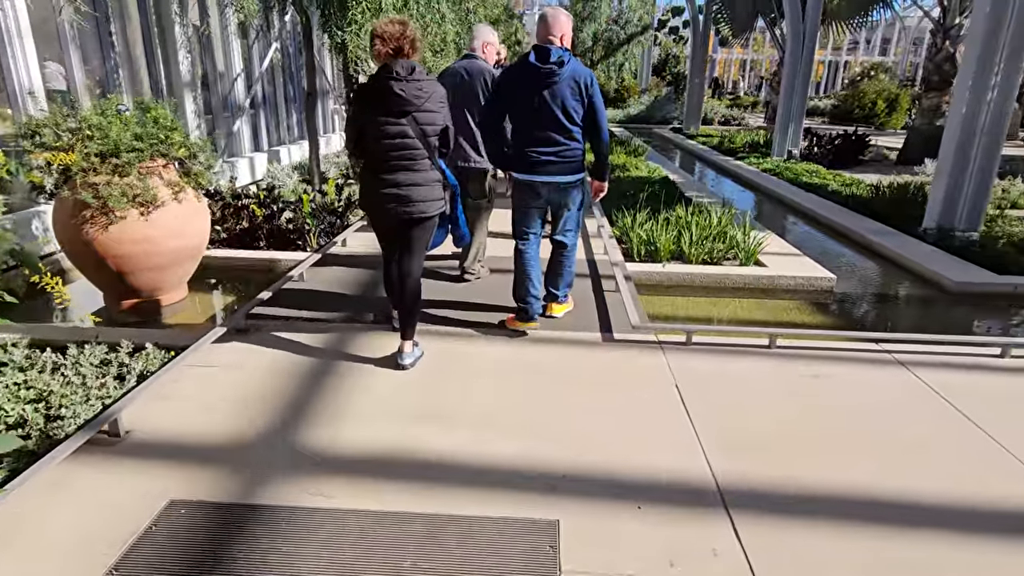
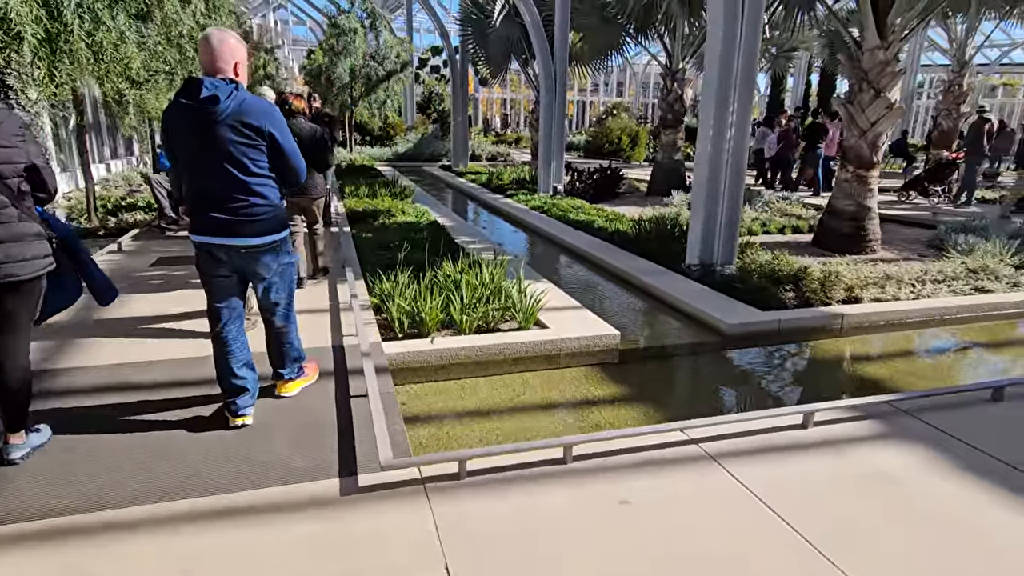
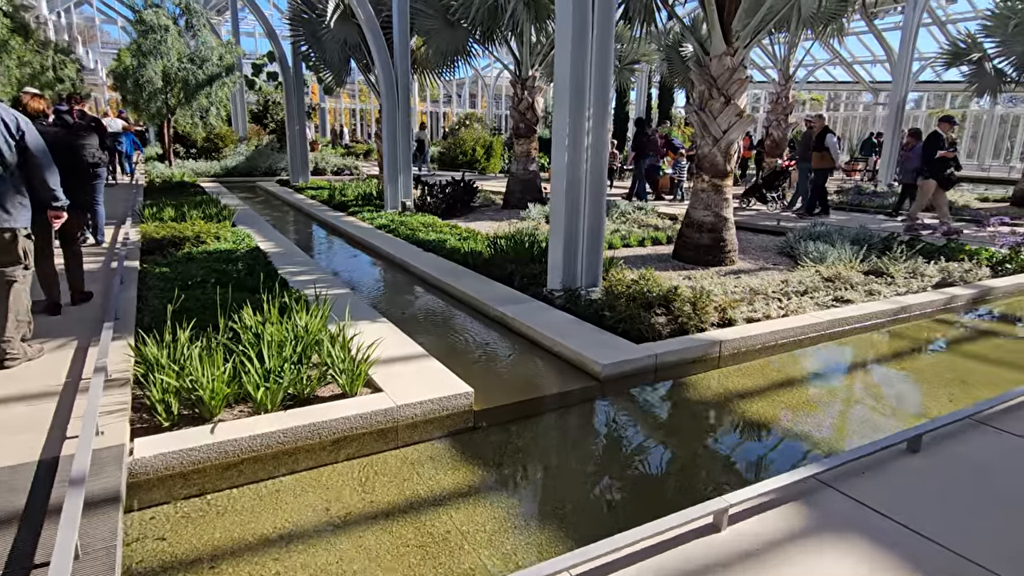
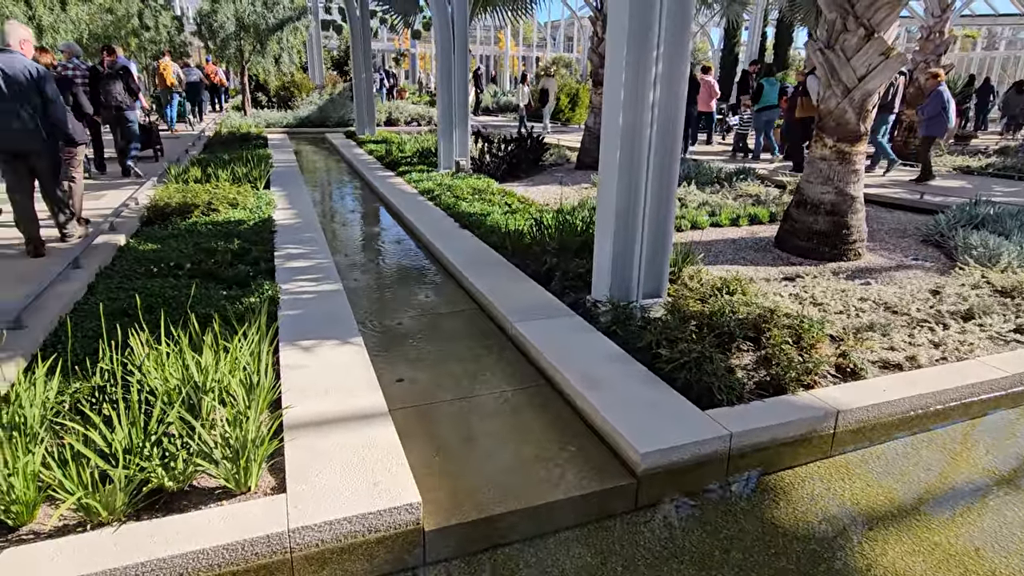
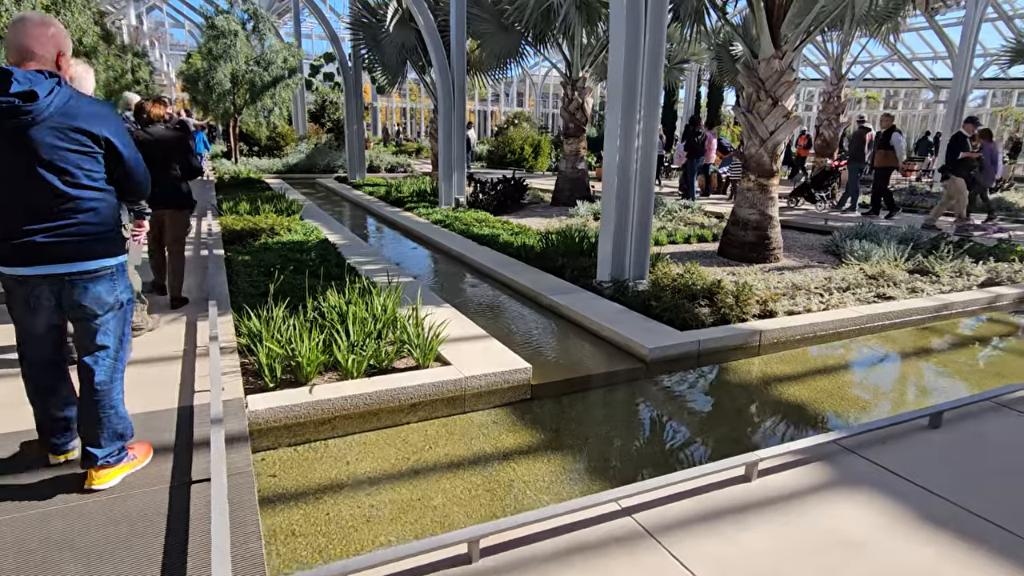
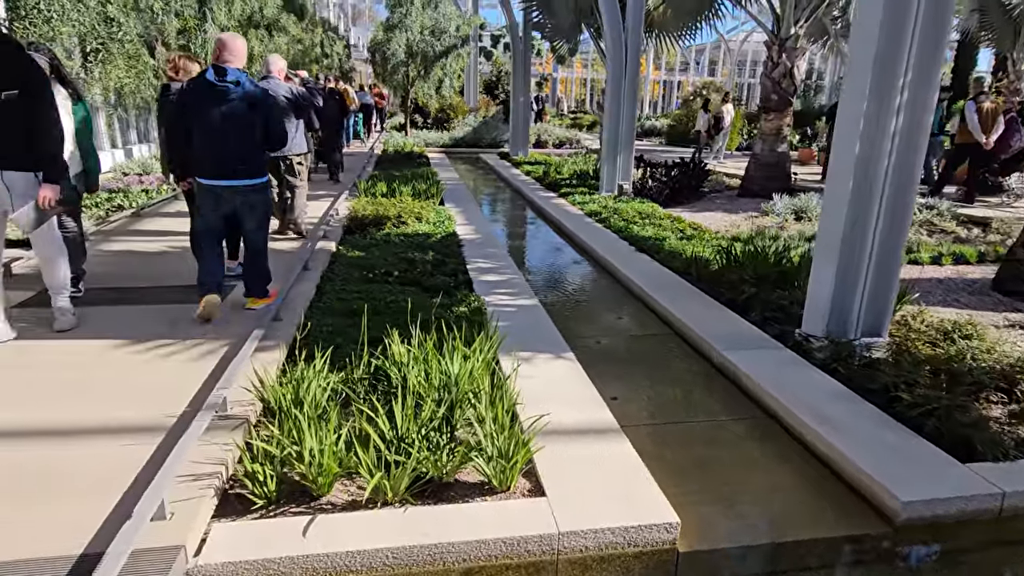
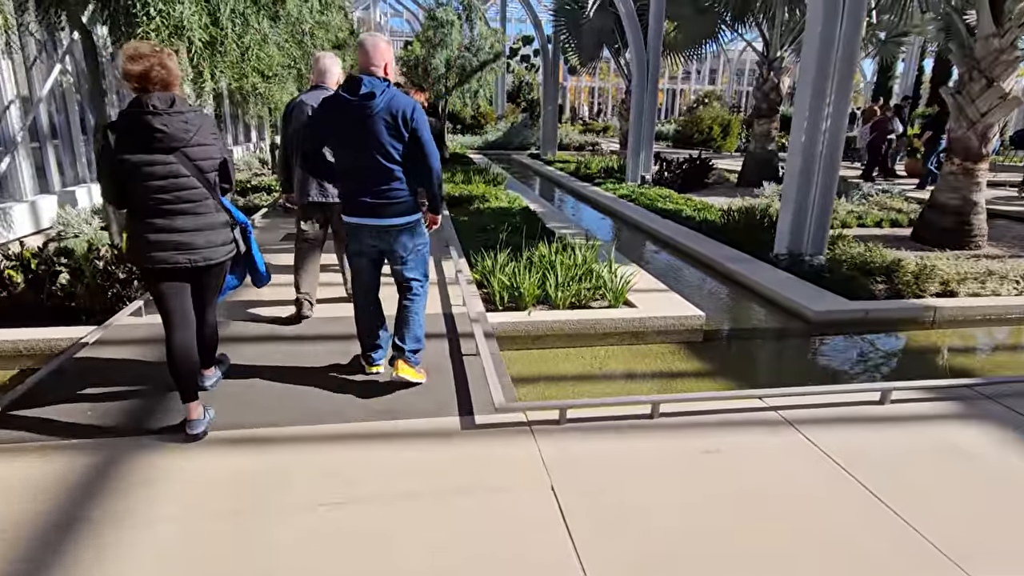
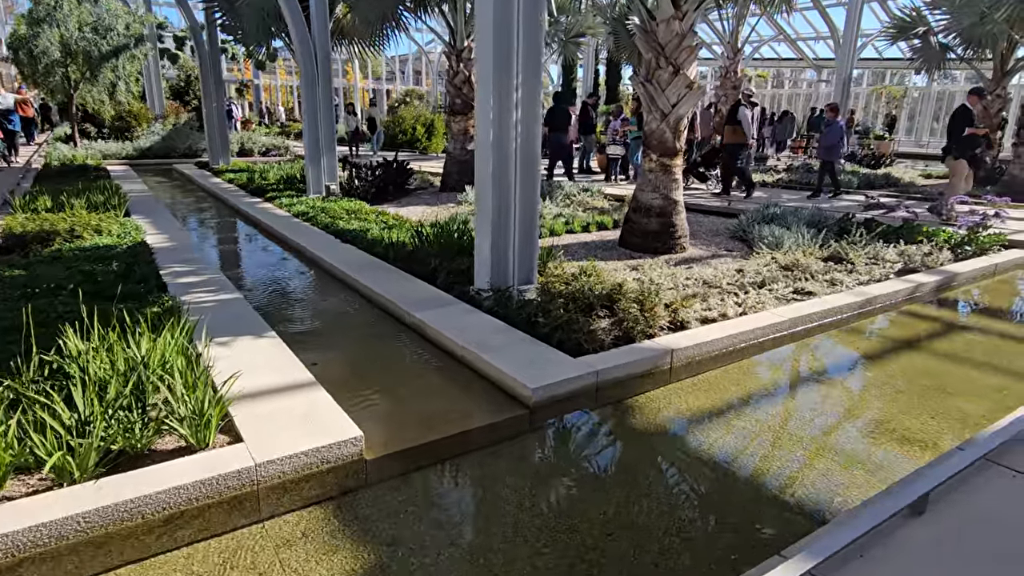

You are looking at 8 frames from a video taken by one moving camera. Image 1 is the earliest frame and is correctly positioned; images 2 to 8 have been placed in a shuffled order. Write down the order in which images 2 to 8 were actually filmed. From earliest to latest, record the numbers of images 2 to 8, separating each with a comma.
7, 2, 5, 3, 8, 4, 6
